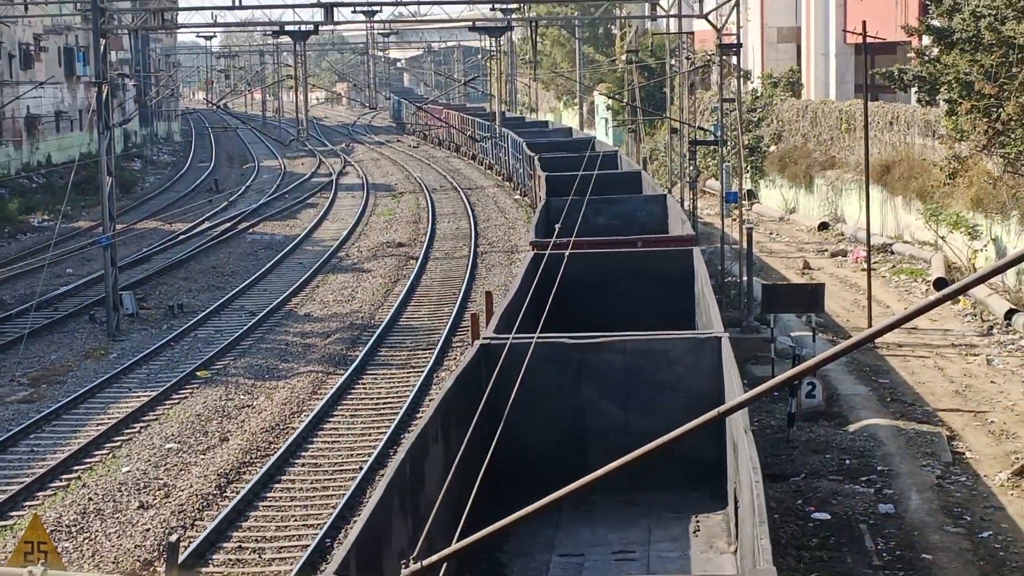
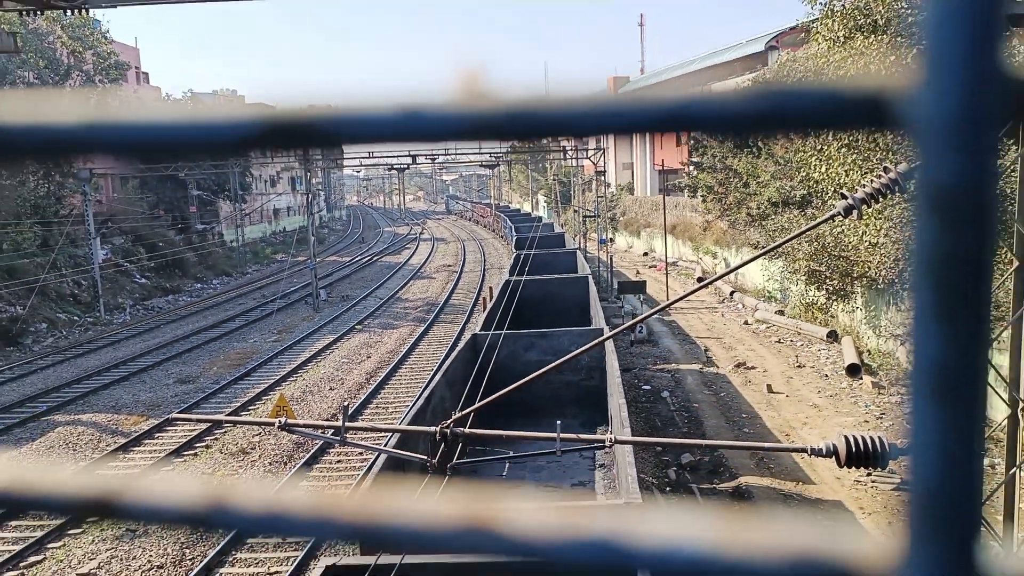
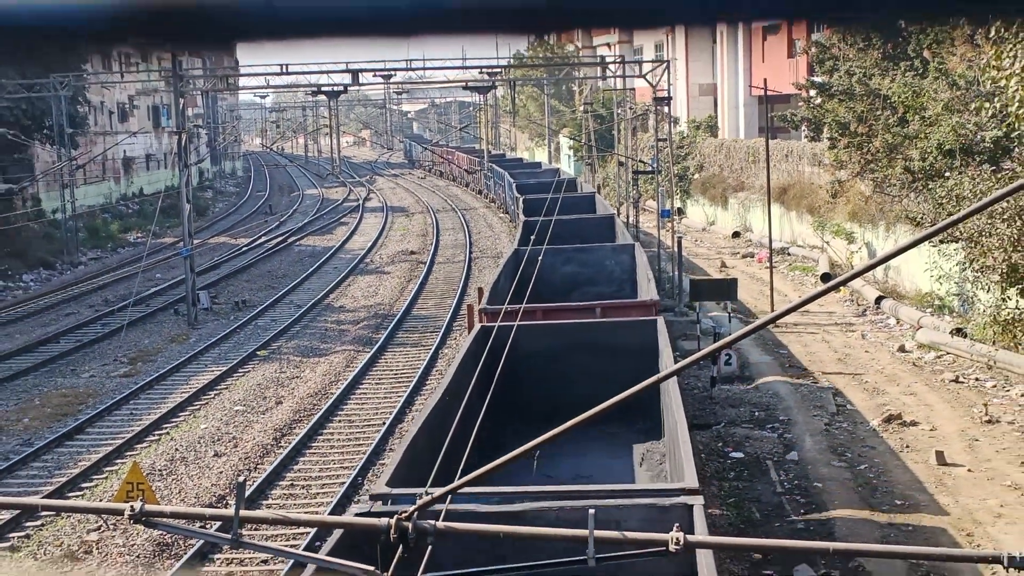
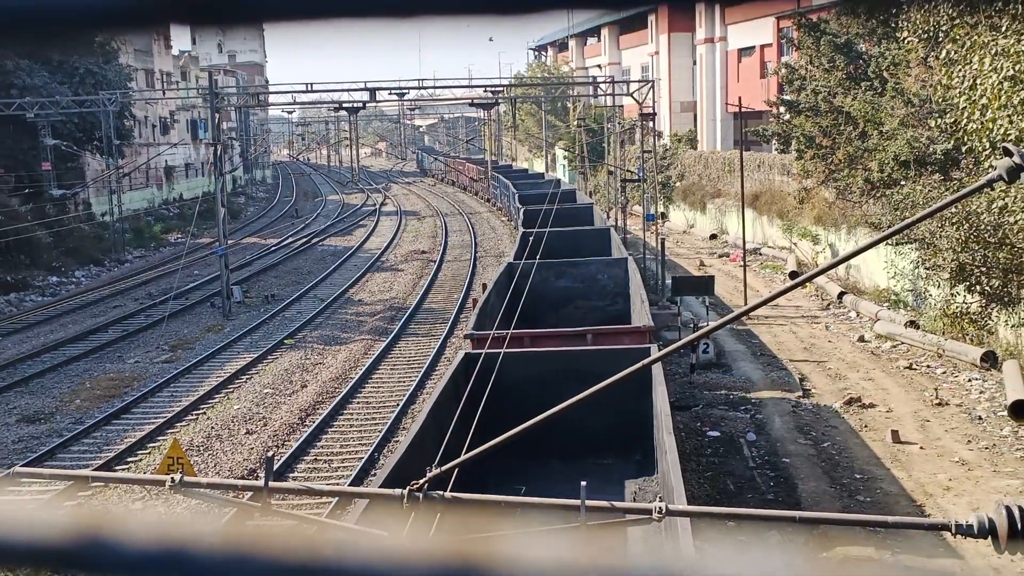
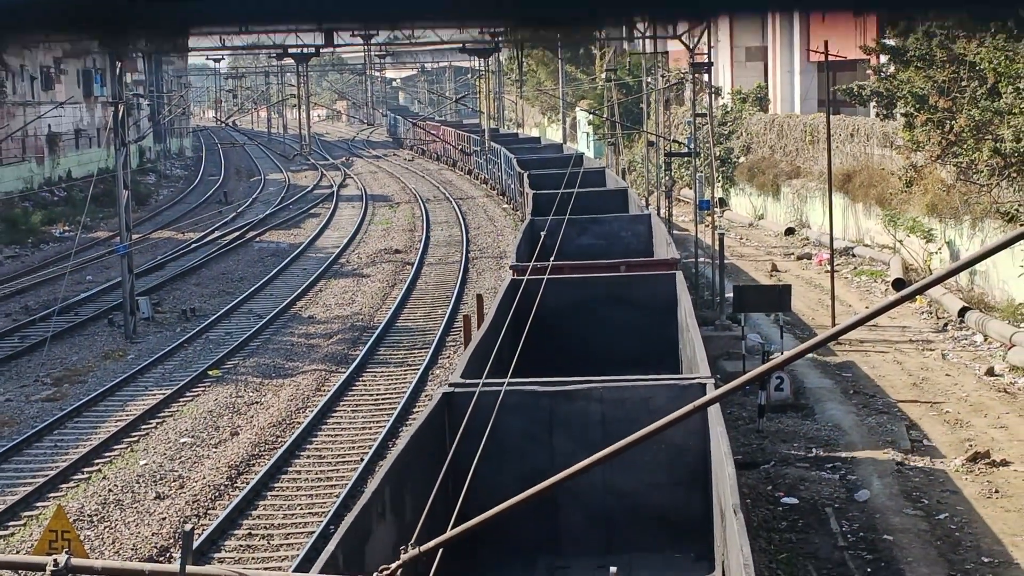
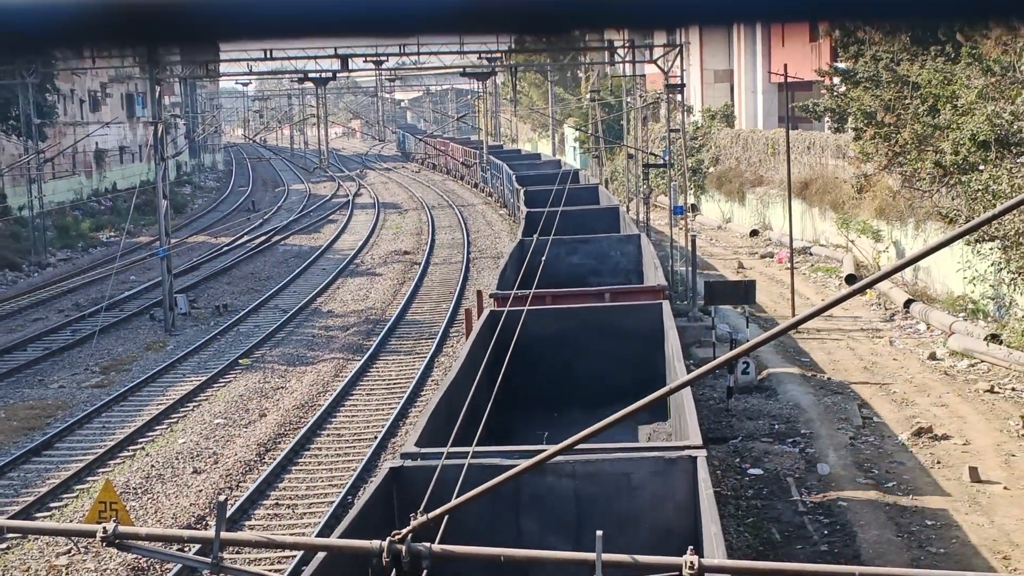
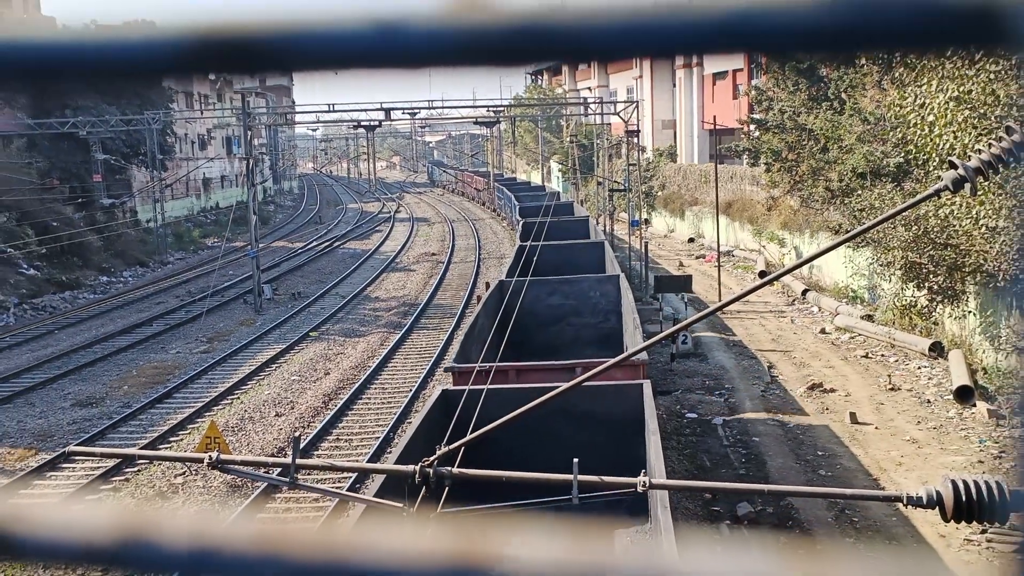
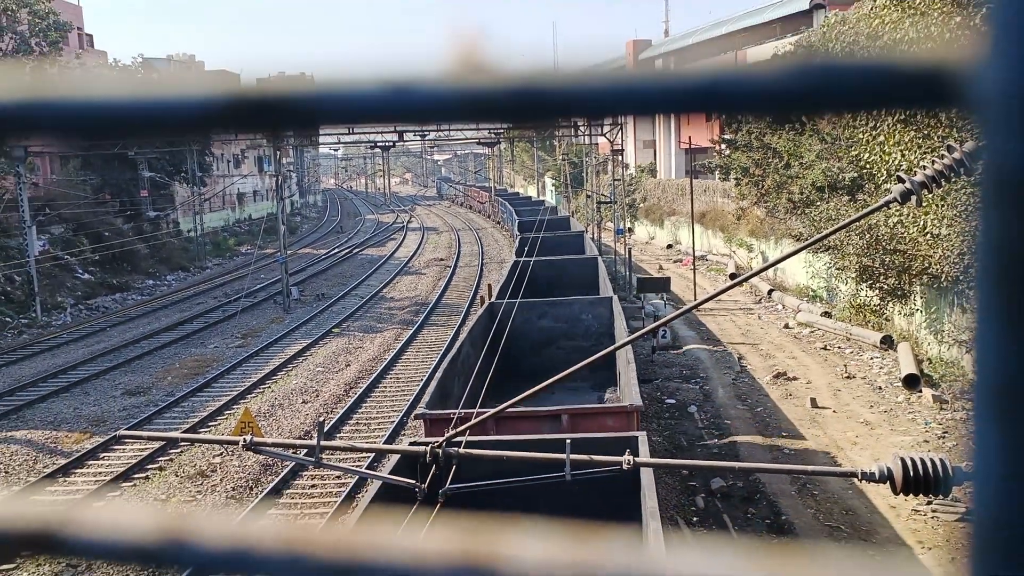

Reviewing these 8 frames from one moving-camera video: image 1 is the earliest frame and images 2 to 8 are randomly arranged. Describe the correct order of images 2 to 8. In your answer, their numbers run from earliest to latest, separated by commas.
5, 6, 3, 4, 7, 8, 2
